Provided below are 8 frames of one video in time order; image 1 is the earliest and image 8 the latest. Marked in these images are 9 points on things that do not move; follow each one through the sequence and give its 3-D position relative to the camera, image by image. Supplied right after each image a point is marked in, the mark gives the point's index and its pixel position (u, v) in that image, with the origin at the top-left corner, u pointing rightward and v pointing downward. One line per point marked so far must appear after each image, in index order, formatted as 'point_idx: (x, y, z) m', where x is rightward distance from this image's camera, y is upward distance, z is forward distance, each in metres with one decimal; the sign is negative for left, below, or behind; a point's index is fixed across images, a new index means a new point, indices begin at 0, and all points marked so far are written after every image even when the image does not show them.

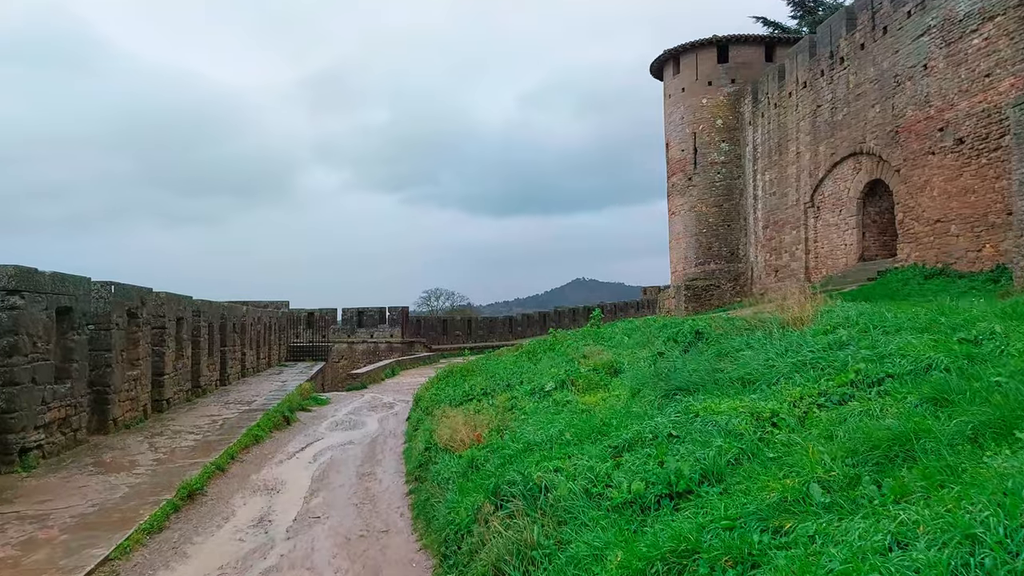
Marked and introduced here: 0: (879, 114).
0: (+10.6, +5.0, +19.5) m
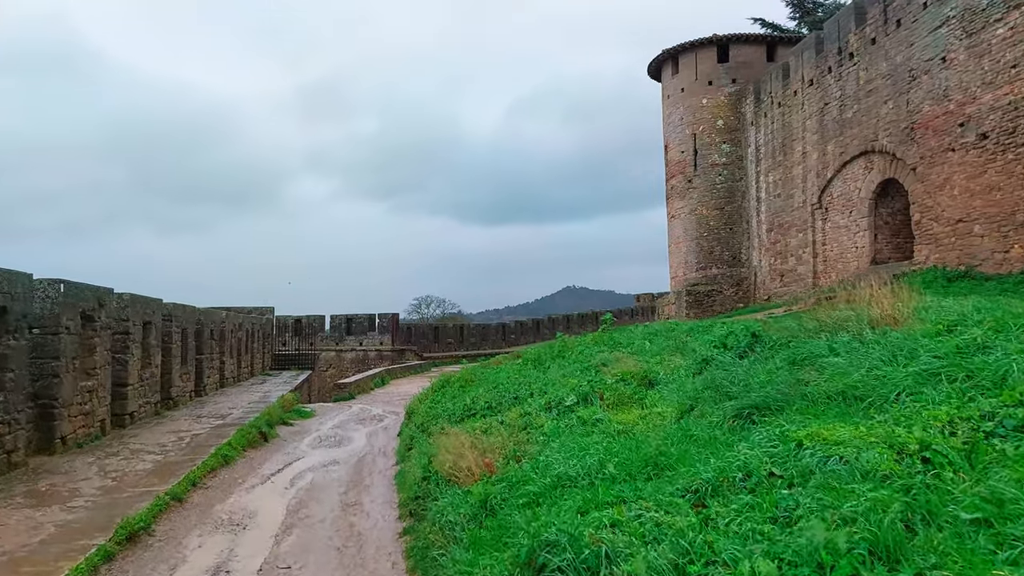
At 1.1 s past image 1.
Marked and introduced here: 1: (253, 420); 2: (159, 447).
0: (+10.6, +4.9, +18.7) m
1: (-4.2, -2.1, +10.8) m
2: (-4.5, -2.0, +8.6) m
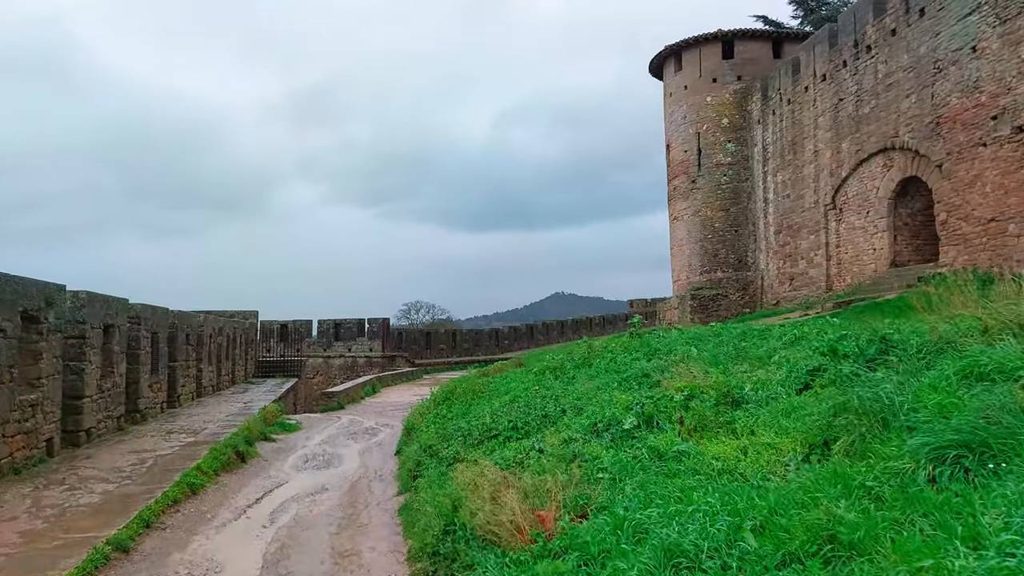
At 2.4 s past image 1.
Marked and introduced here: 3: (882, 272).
0: (+10.6, +4.8, +17.7) m
1: (-4.0, -2.1, +9.5) m
2: (-4.3, -2.0, +7.3) m
3: (+10.7, +0.4, +19.4) m
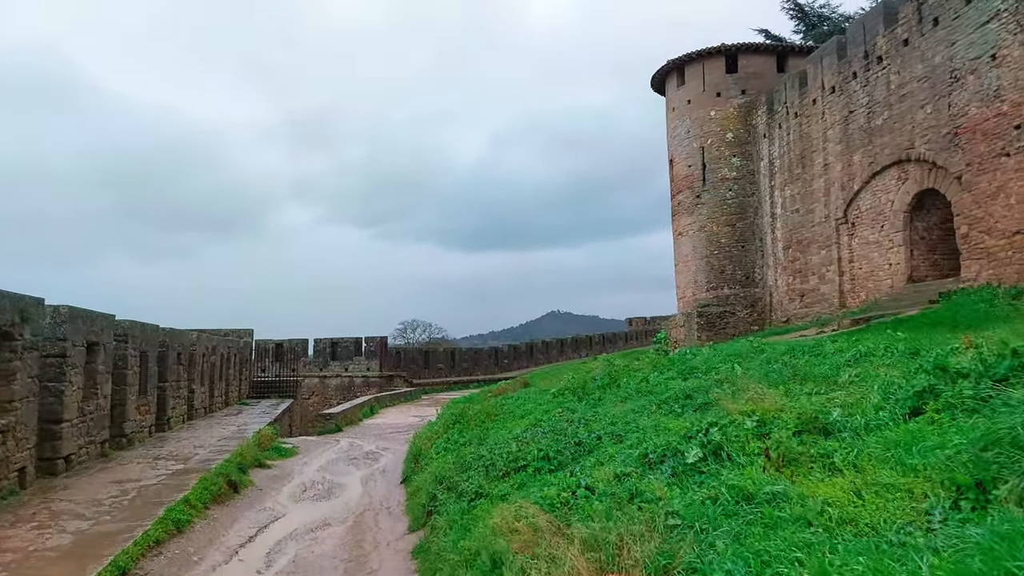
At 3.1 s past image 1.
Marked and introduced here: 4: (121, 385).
0: (+10.8, +4.4, +17.2) m
1: (-3.8, -2.3, +8.8) m
2: (-4.1, -2.1, +6.5) m
3: (+10.8, 0.0, +18.9) m
4: (-6.1, -1.5, +10.4) m
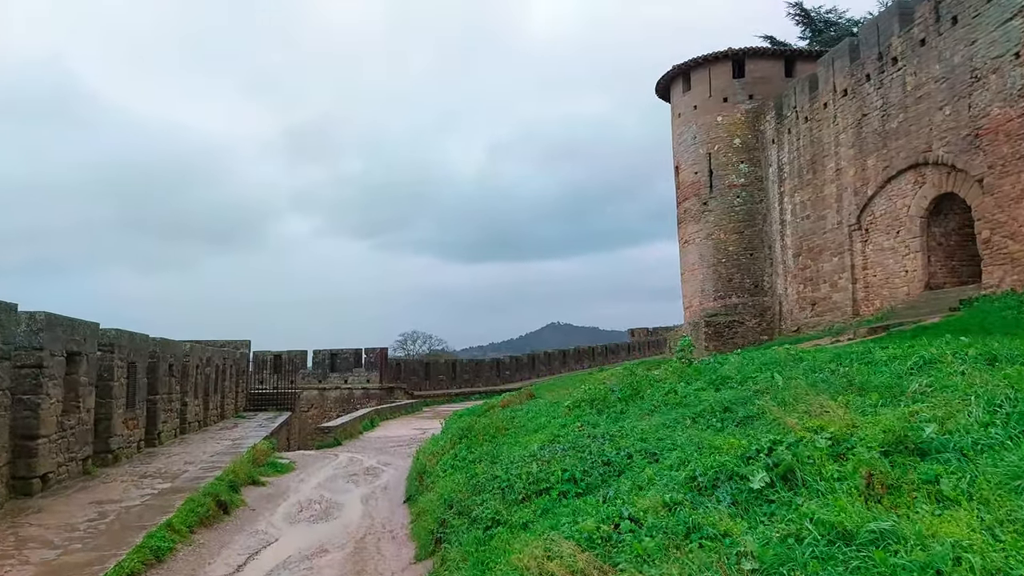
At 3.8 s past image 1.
0: (+10.9, +4.3, +16.7) m
1: (-3.6, -2.4, +8.1) m
2: (-3.9, -2.1, +5.9) m
3: (+11.0, -0.2, +18.3) m
4: (-5.9, -1.6, +9.8) m
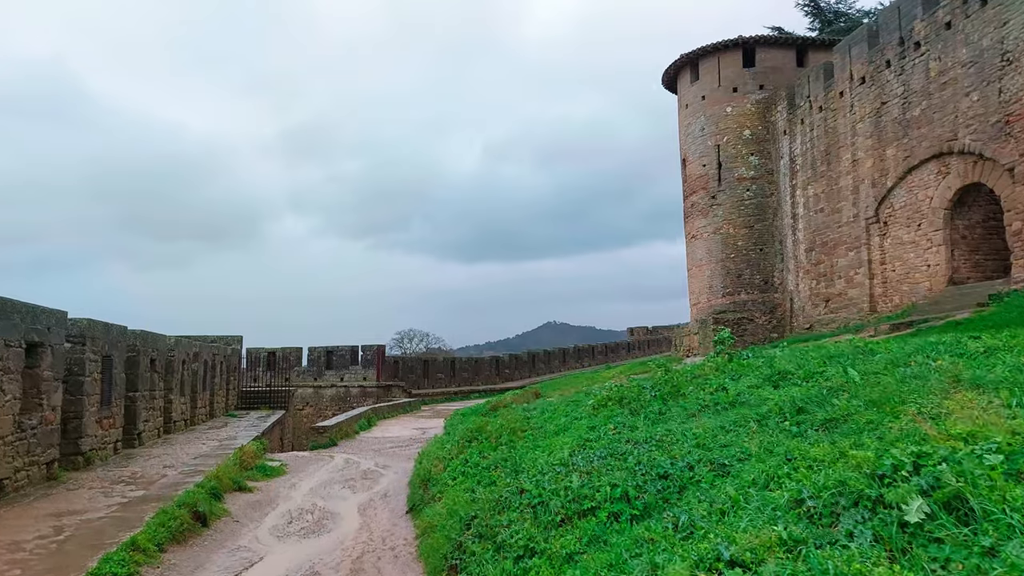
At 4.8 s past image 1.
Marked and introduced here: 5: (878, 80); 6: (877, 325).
0: (+11.0, +4.4, +15.9) m
1: (-3.5, -2.2, +7.3) m
2: (-3.8, -2.0, +5.0) m
3: (+11.1, -0.1, +17.5) m
4: (-5.8, -1.4, +8.9) m
5: (+10.6, +6.0, +19.5) m
6: (+9.8, -1.0, +18.1) m
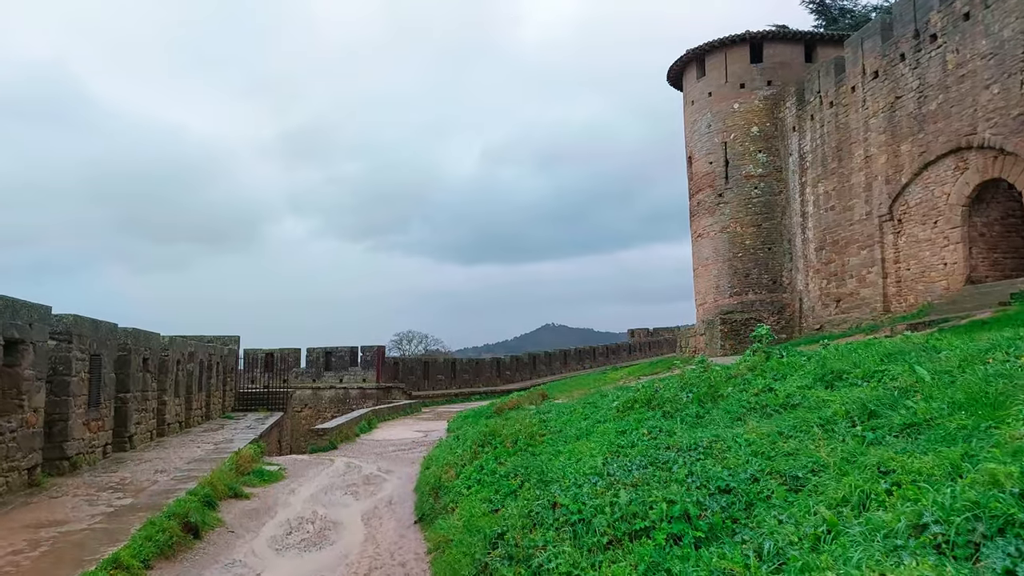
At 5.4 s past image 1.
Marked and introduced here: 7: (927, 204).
0: (+11.2, +4.4, +15.4) m
1: (-3.3, -2.1, +6.7) m
2: (-3.6, -1.9, +4.5) m
3: (+11.2, -0.1, +17.0) m
4: (-5.6, -1.3, +8.3) m
5: (+10.8, +6.1, +19.1) m
6: (+10.0, -1.0, +17.6) m
7: (+11.1, +2.2, +17.9) m
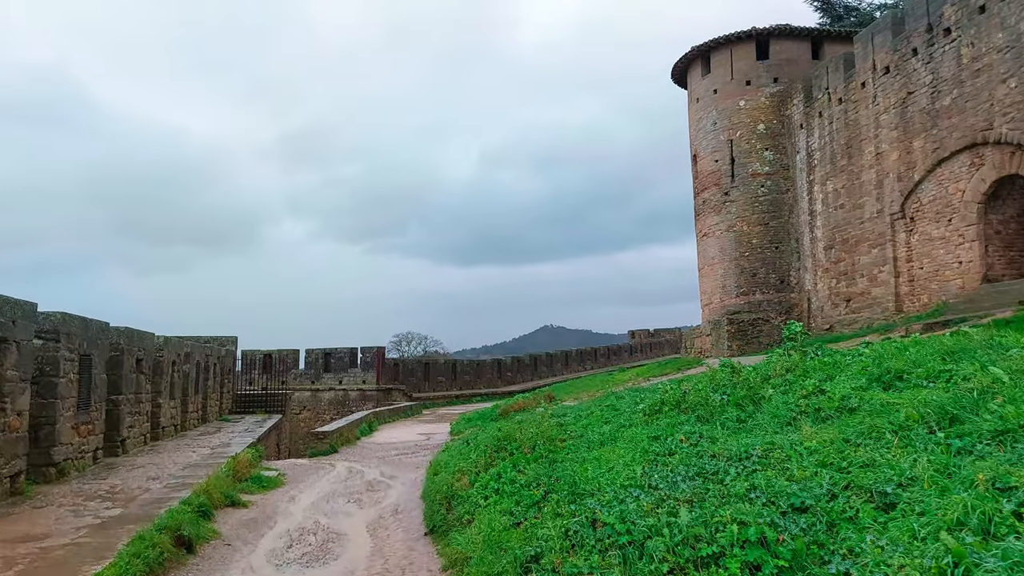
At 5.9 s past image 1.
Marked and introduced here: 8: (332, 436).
0: (+11.3, +4.5, +15.1) m
1: (-3.2, -2.1, +6.3) m
2: (-3.4, -1.8, +4.0) m
3: (+11.4, 0.0, +16.6) m
4: (-5.4, -1.3, +7.9) m
5: (+10.9, +6.1, +18.7) m
6: (+10.1, -0.9, +17.2) m
7: (+11.2, +2.3, +17.5) m
8: (-4.4, -3.6, +16.3) m
